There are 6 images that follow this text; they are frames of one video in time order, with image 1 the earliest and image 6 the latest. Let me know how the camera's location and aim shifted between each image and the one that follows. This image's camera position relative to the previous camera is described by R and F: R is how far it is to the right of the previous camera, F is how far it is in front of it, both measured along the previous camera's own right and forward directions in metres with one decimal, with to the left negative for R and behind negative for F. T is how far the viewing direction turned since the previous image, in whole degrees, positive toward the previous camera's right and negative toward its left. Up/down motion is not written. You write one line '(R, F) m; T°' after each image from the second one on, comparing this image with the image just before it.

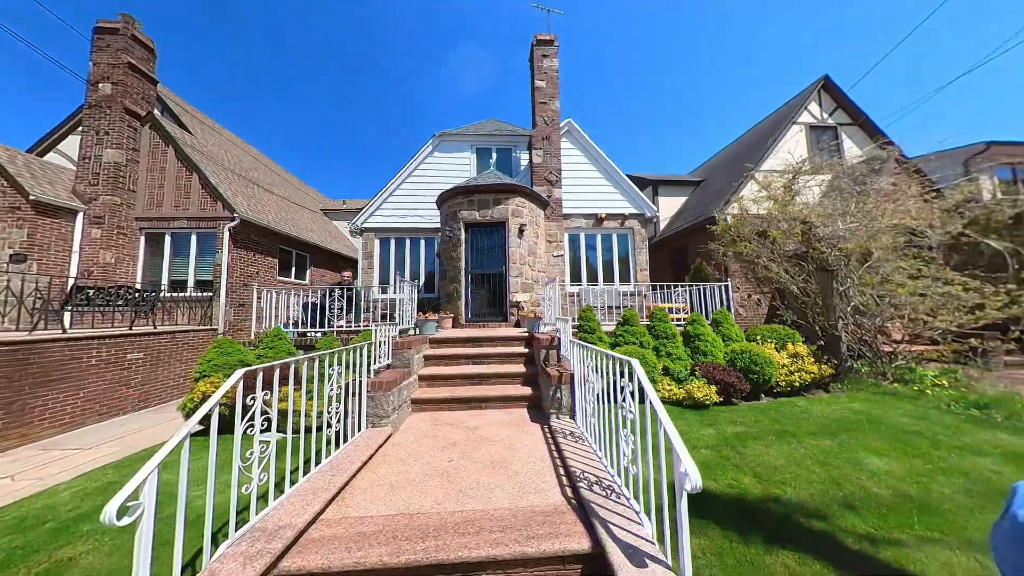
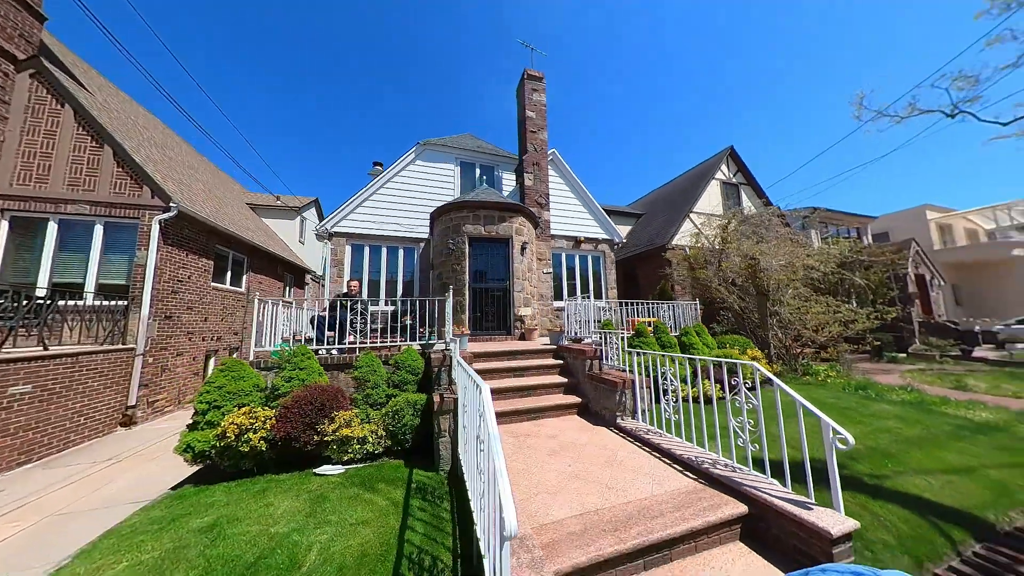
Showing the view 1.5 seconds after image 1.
(-2.1, 0.0) m; +15°
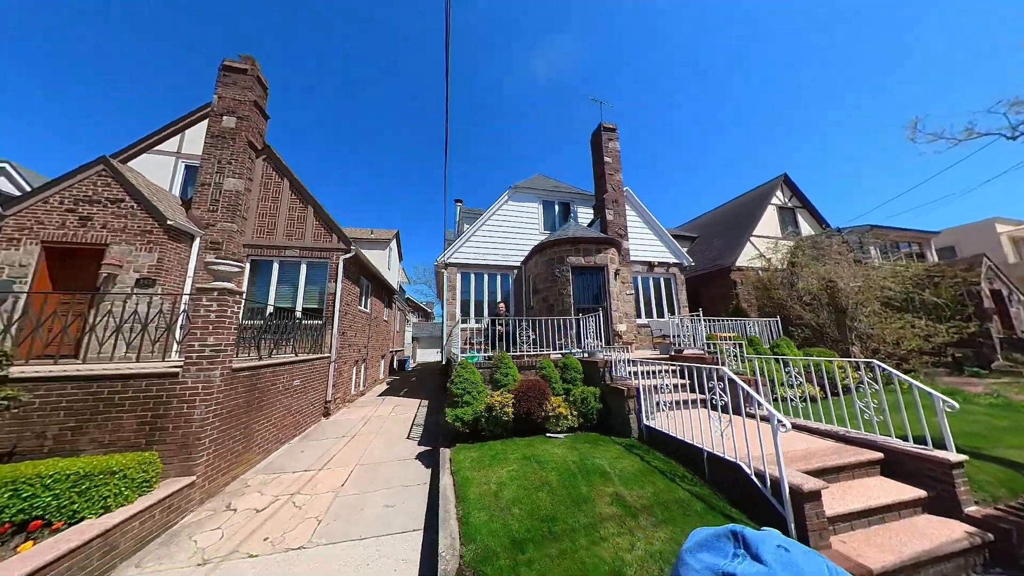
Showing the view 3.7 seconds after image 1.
(-2.4, -1.7) m; -4°
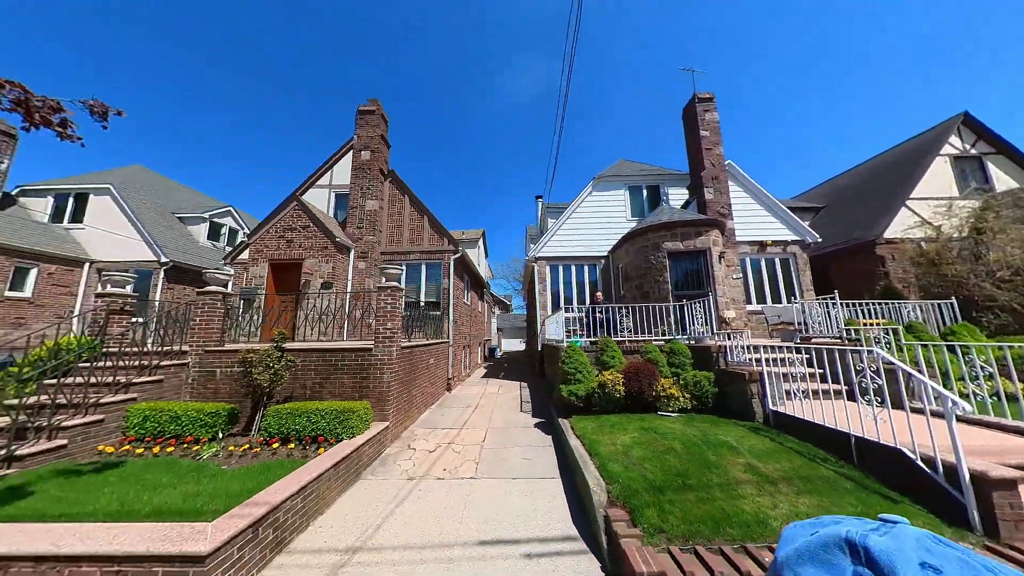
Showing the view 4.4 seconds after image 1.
(-0.6, -0.7) m; -14°
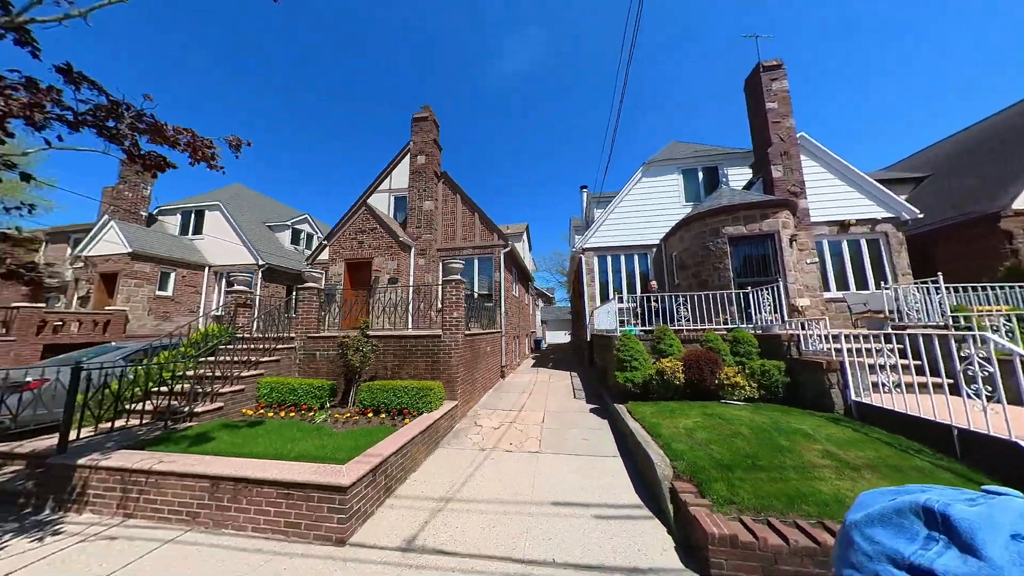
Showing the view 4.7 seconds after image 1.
(-0.3, -0.4) m; -8°
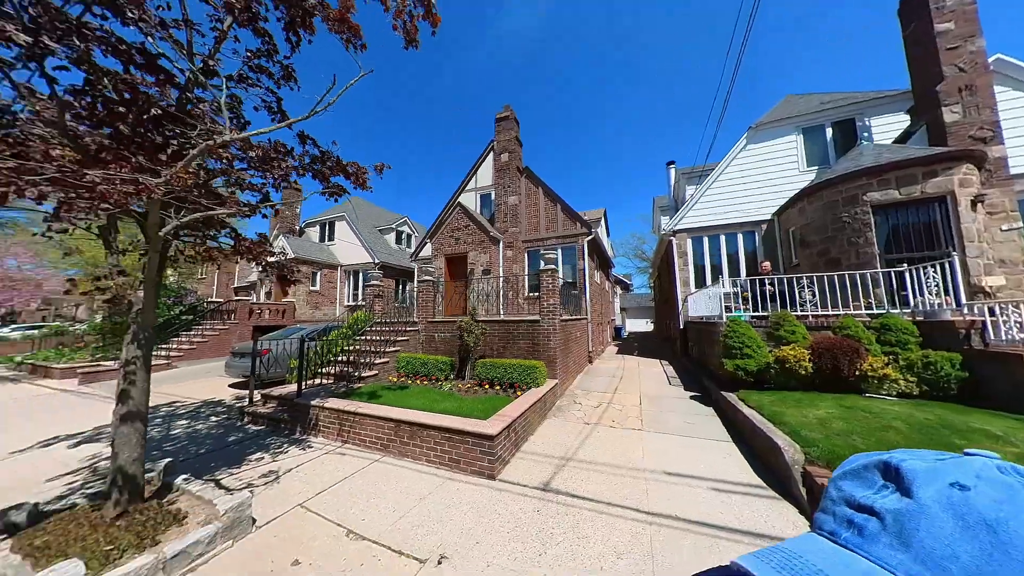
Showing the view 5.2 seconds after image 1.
(-0.5, -0.5) m; -14°
